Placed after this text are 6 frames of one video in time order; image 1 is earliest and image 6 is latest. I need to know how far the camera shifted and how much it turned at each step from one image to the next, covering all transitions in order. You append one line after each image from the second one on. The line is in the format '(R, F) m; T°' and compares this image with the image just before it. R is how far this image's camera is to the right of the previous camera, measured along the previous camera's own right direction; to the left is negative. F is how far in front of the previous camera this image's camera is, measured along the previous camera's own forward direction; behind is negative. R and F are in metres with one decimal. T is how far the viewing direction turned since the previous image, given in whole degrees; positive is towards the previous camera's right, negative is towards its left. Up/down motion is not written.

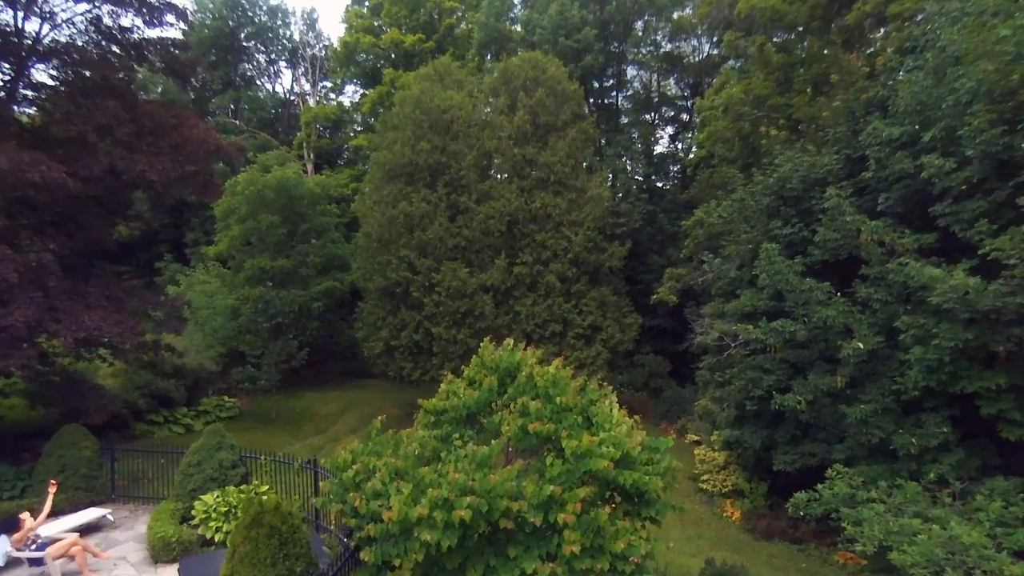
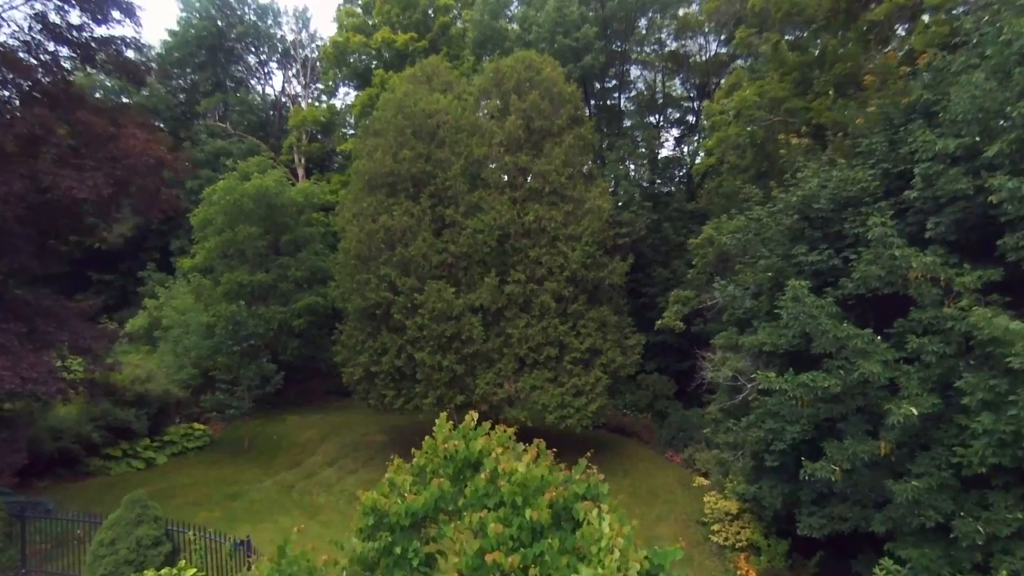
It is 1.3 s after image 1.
(+0.3, +1.4) m; 0°
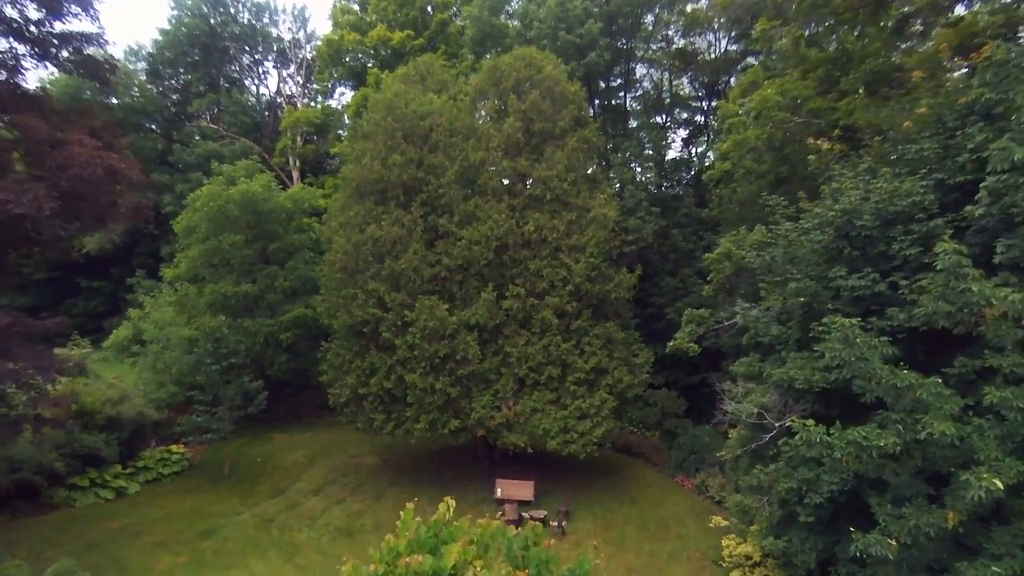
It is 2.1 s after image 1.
(+0.1, +1.1) m; 0°
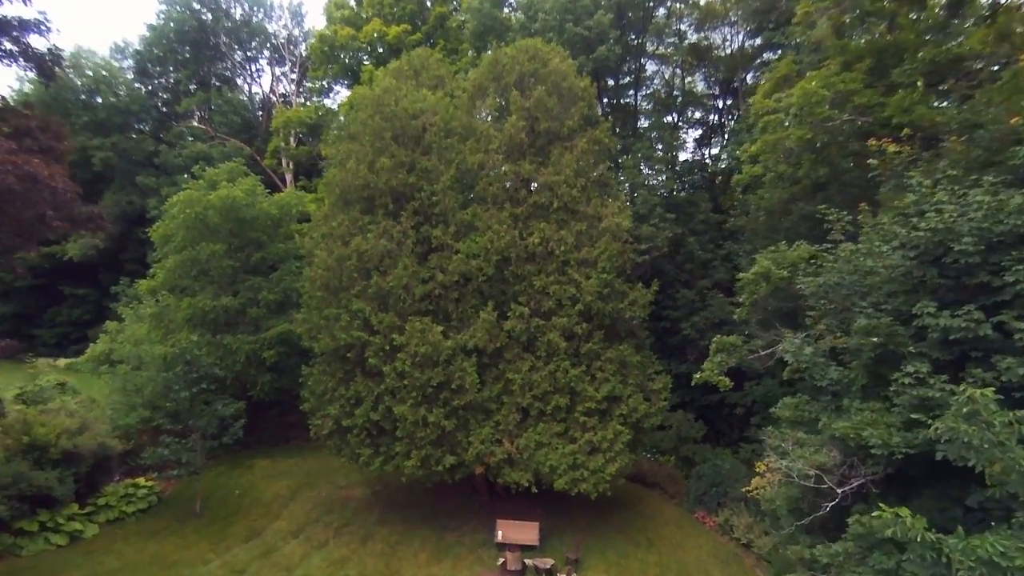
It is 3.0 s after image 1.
(0.0, +1.5) m; 0°
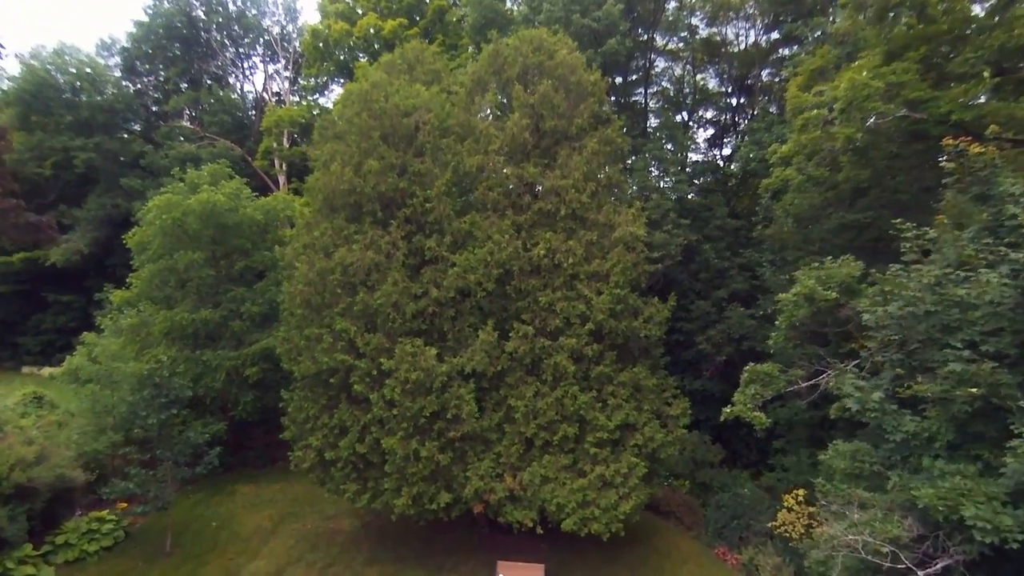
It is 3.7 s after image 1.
(0.0, +1.3) m; 0°
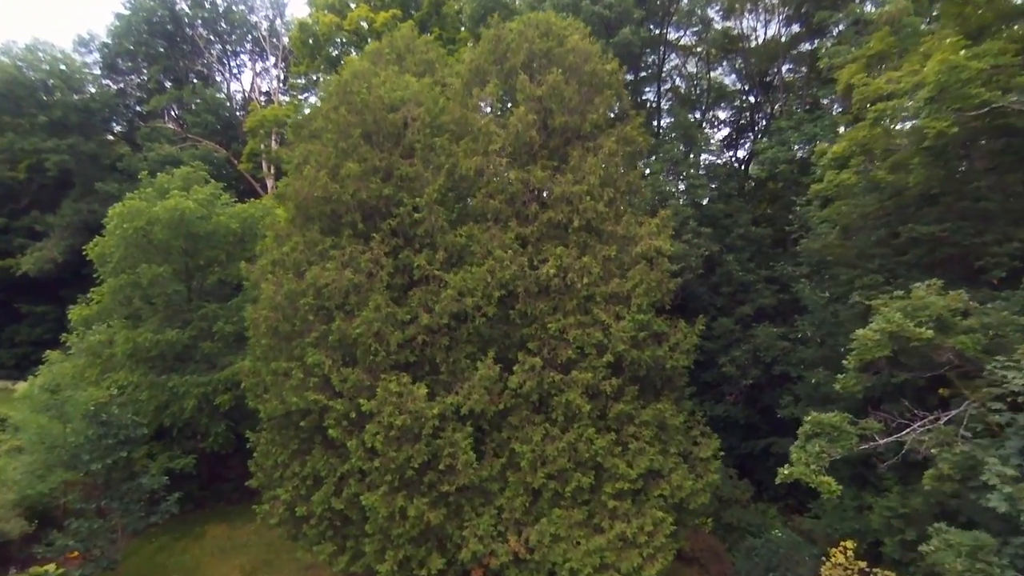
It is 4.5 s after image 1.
(-0.1, +1.7) m; 0°
